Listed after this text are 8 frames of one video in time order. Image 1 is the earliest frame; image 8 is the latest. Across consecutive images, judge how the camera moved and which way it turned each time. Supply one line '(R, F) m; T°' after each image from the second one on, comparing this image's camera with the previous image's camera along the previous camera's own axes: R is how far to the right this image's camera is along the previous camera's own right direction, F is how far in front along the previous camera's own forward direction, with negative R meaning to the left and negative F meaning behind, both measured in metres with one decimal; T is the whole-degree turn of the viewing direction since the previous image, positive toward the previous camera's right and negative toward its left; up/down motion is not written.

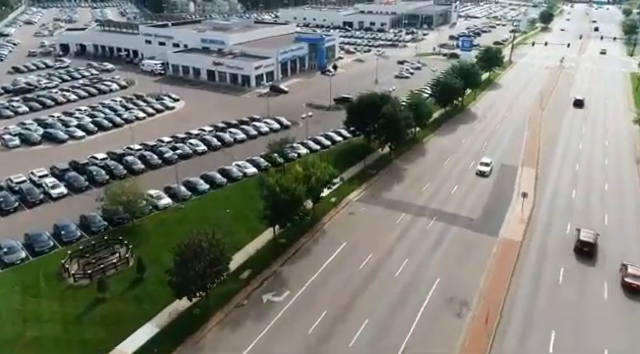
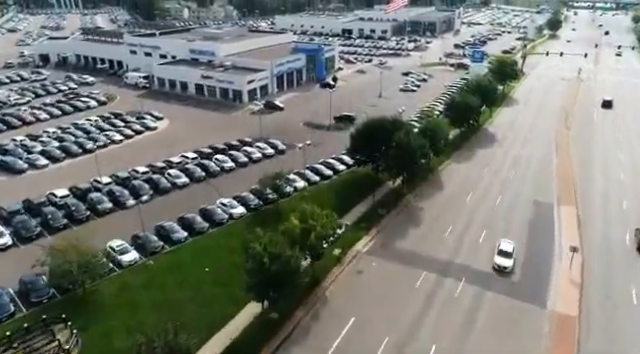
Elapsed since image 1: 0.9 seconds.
(-0.1, +6.0) m; 0°
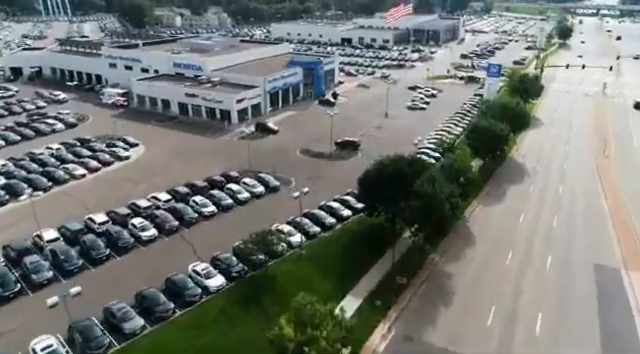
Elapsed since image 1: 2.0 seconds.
(-0.2, +7.1) m; 0°
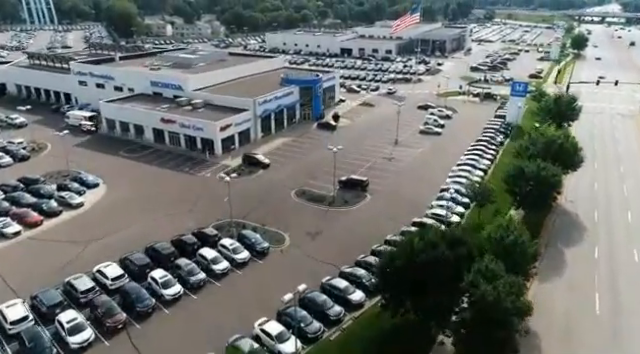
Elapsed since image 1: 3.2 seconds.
(-0.2, +8.3) m; 0°
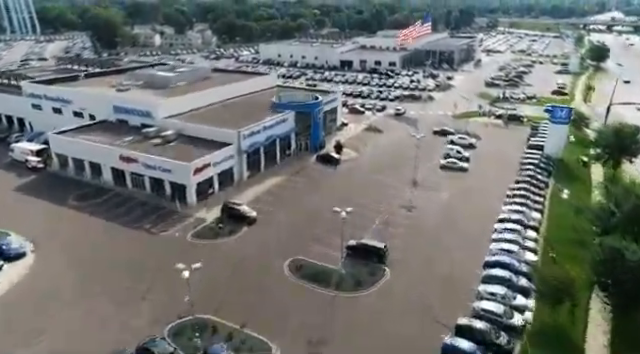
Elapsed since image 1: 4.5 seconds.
(-0.3, +9.6) m; 0°
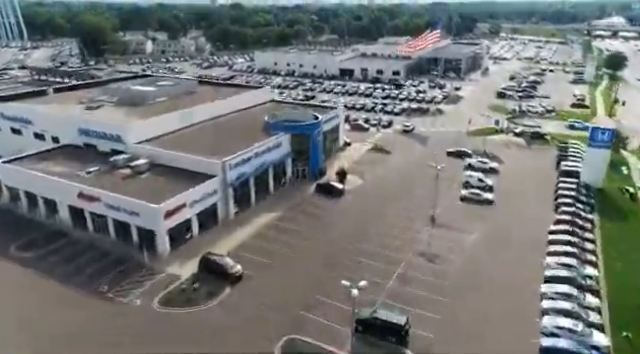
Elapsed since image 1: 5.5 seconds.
(-0.2, +6.5) m; 0°
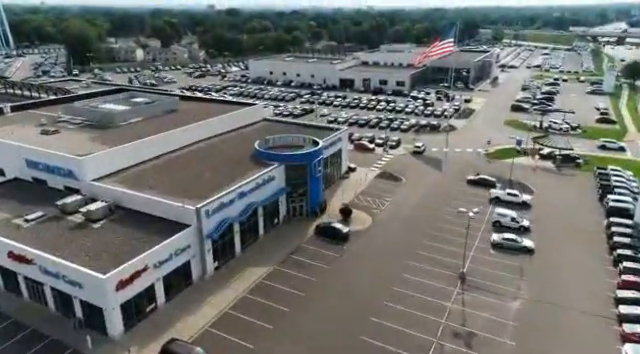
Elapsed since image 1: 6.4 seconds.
(-0.2, +6.9) m; 0°
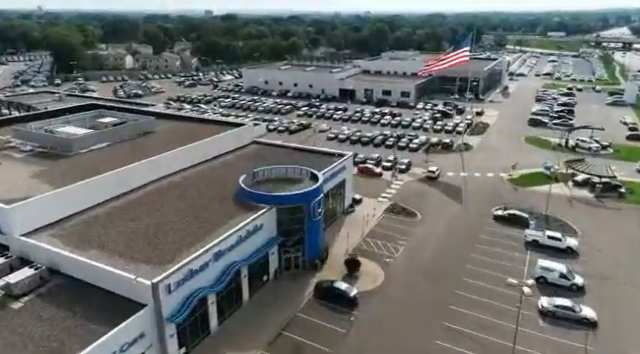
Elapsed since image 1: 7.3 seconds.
(-0.1, +6.9) m; 0°
